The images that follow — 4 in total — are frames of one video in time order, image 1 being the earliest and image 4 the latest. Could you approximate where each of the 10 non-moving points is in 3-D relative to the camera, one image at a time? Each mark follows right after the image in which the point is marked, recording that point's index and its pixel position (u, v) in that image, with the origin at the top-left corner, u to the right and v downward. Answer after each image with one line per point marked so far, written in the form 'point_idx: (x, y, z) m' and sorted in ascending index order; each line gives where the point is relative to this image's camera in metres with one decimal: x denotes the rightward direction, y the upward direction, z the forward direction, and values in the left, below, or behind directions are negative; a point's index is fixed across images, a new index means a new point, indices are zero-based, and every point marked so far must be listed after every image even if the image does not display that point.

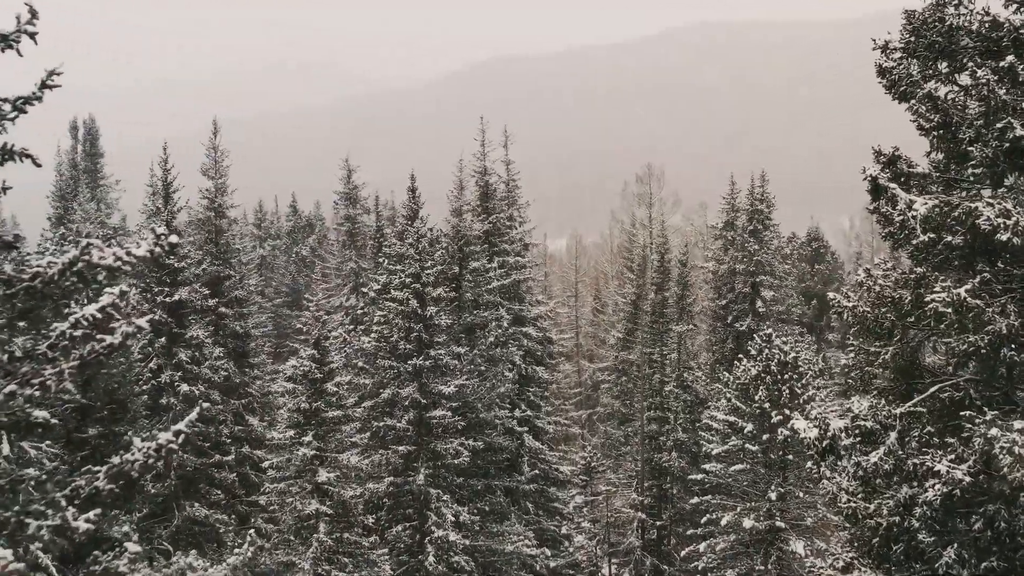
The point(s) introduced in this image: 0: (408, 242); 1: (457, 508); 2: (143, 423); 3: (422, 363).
0: (-3.5, +1.6, +18.3) m
1: (-1.8, -7.2, +17.5) m
2: (-11.0, -4.0, +15.9) m
3: (-3.0, -2.5, +17.6) m
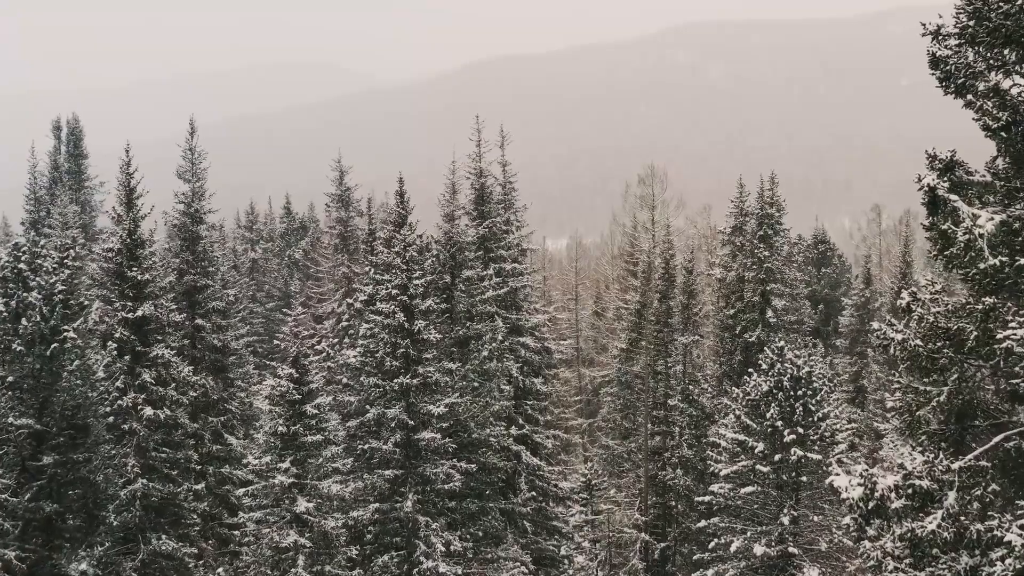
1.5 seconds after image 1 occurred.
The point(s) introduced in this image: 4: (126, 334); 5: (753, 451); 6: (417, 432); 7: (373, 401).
0: (-3.7, +1.2, +17.0) m
1: (-2.0, -7.5, +16.3) m
2: (-11.1, -4.4, +14.7) m
3: (-3.1, -2.9, +16.3) m
4: (-10.5, -1.3, +14.6) m
5: (+8.8, -6.0, +19.5) m
6: (-3.0, -4.4, +16.6) m
7: (-4.3, -3.5, +16.7) m
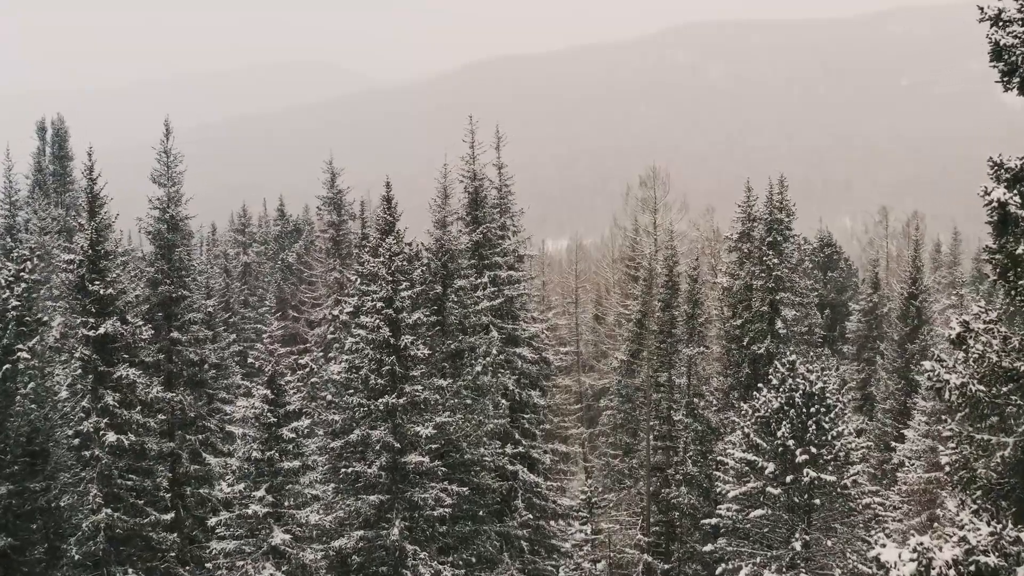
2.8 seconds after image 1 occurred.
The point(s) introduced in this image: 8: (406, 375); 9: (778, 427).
0: (-3.9, +0.9, +15.9) m
1: (-2.1, -7.9, +15.2) m
2: (-11.3, -4.7, +13.6) m
3: (-3.3, -3.2, +15.2) m
4: (-10.7, -1.6, +13.5) m
5: (+8.6, -6.3, +18.4) m
6: (-3.1, -4.8, +15.5) m
7: (-4.5, -3.9, +15.6) m
8: (-3.2, -2.6, +15.9) m
9: (+9.0, -4.7, +18.1) m
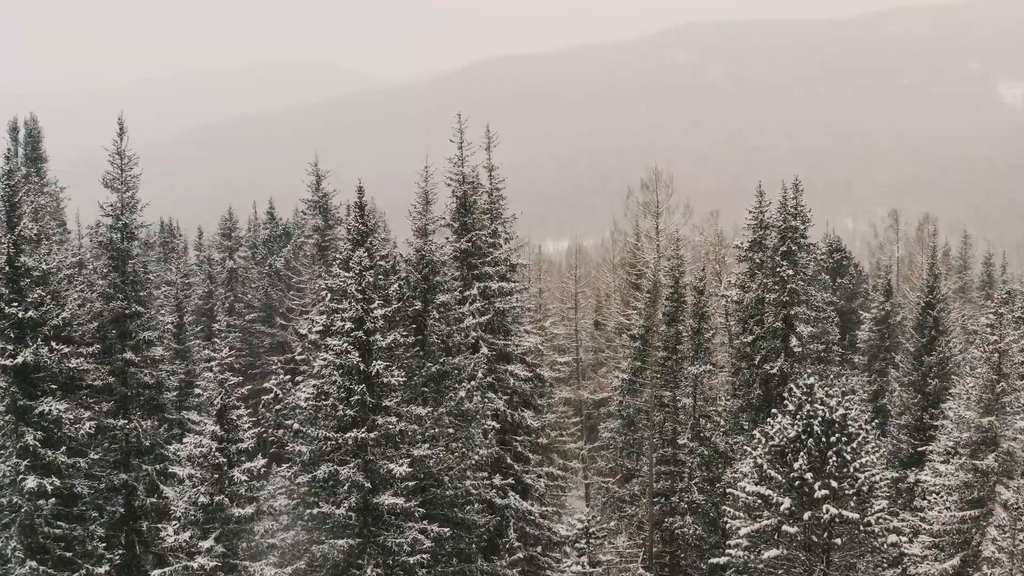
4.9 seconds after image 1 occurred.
0: (-4.2, +0.4, +14.2) m
1: (-2.5, -8.4, +13.4) m
2: (-11.7, -5.2, +11.9) m
3: (-3.7, -3.7, +13.5) m
4: (-11.0, -2.1, +11.8) m
5: (+8.3, -6.8, +16.7) m
6: (-3.5, -5.3, +13.7) m
7: (-4.8, -4.4, +13.8) m
8: (-3.5, -3.1, +14.2) m
9: (+8.6, -5.2, +16.4) m
